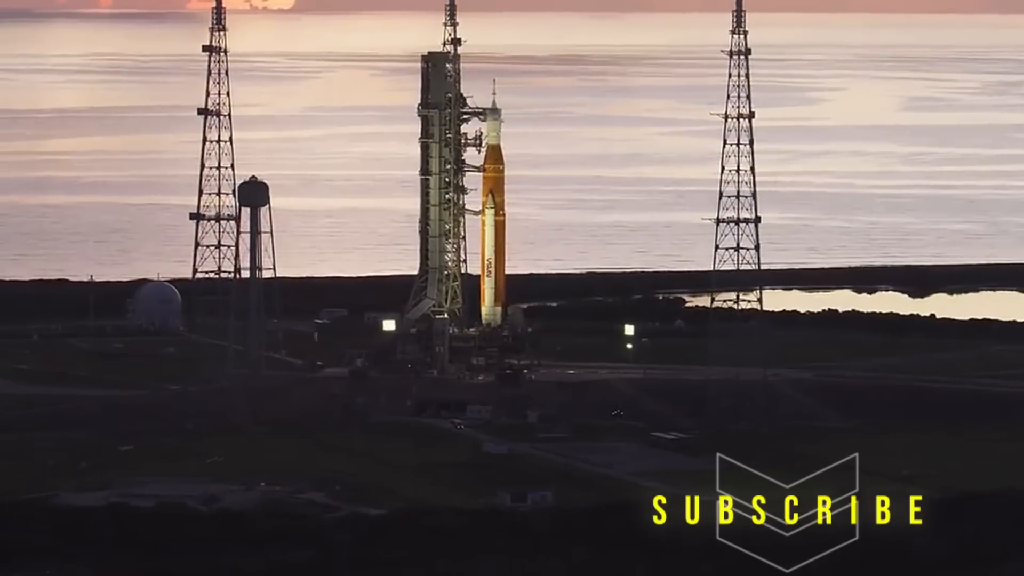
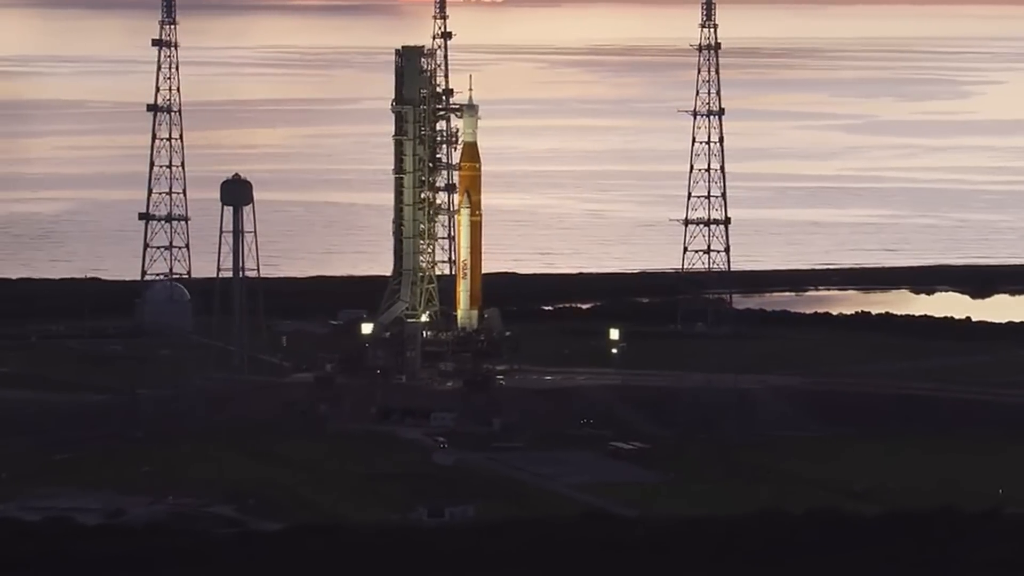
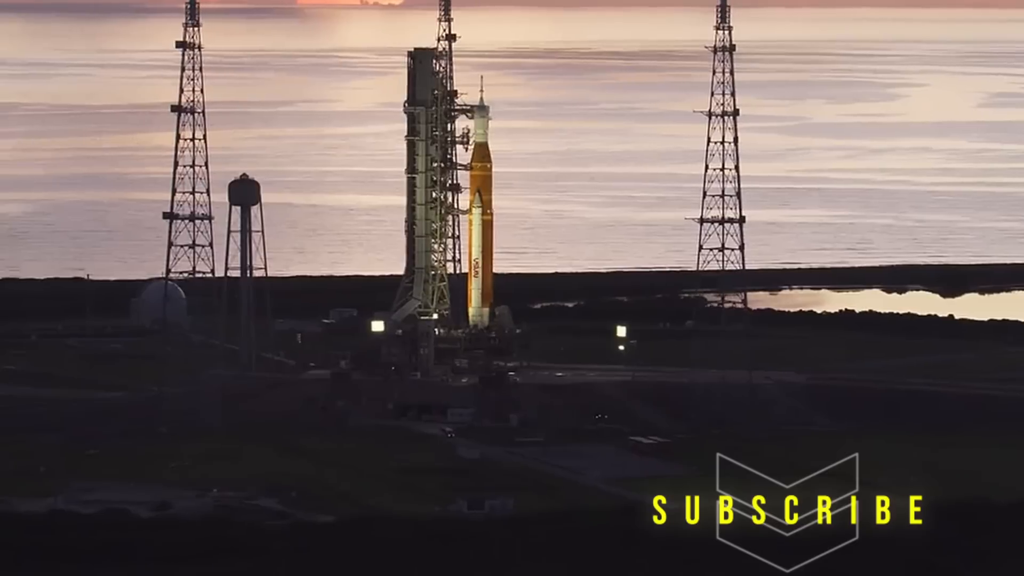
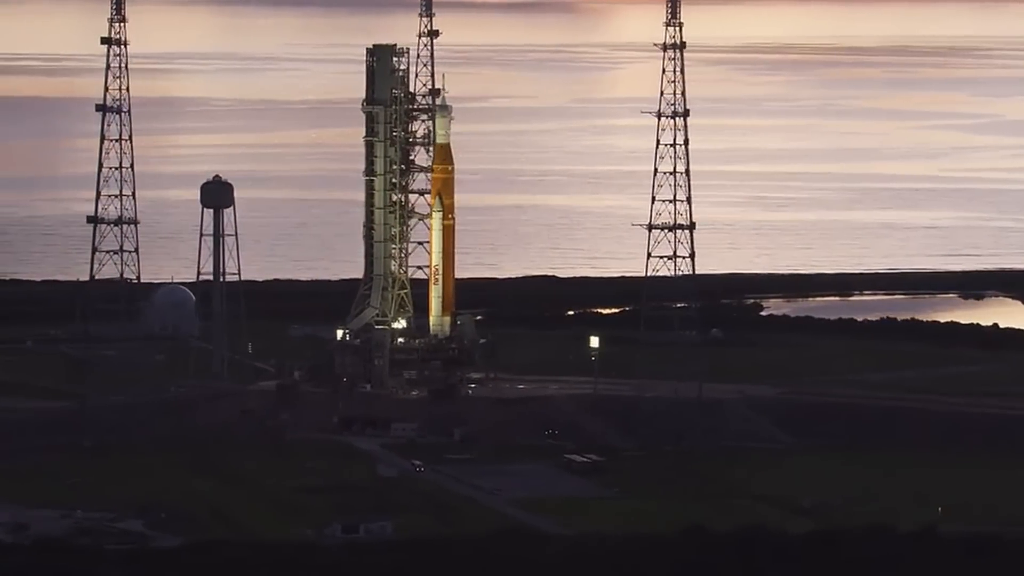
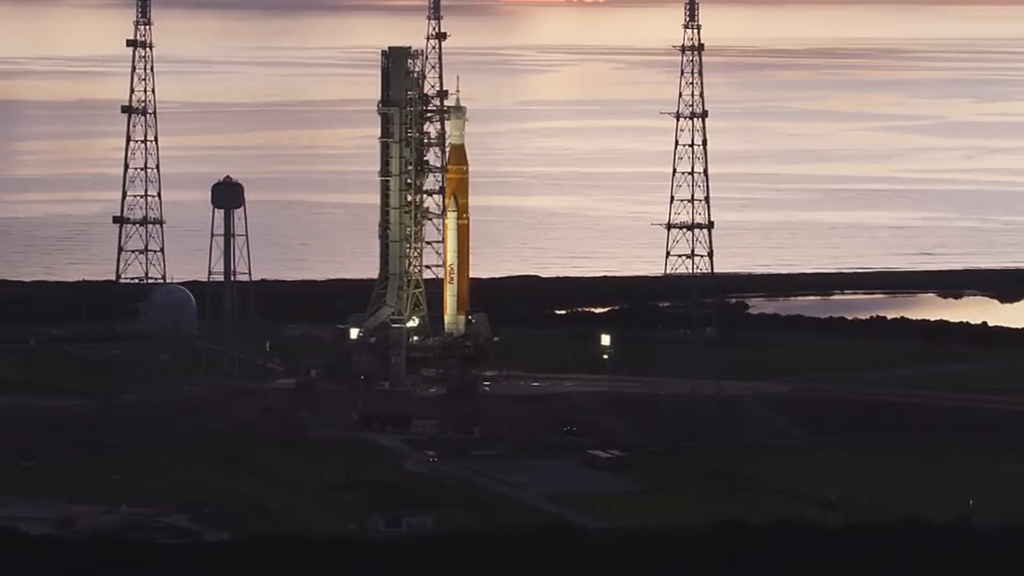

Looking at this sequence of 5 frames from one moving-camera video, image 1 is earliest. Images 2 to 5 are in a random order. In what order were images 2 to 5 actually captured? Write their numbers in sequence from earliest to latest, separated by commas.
3, 2, 5, 4
